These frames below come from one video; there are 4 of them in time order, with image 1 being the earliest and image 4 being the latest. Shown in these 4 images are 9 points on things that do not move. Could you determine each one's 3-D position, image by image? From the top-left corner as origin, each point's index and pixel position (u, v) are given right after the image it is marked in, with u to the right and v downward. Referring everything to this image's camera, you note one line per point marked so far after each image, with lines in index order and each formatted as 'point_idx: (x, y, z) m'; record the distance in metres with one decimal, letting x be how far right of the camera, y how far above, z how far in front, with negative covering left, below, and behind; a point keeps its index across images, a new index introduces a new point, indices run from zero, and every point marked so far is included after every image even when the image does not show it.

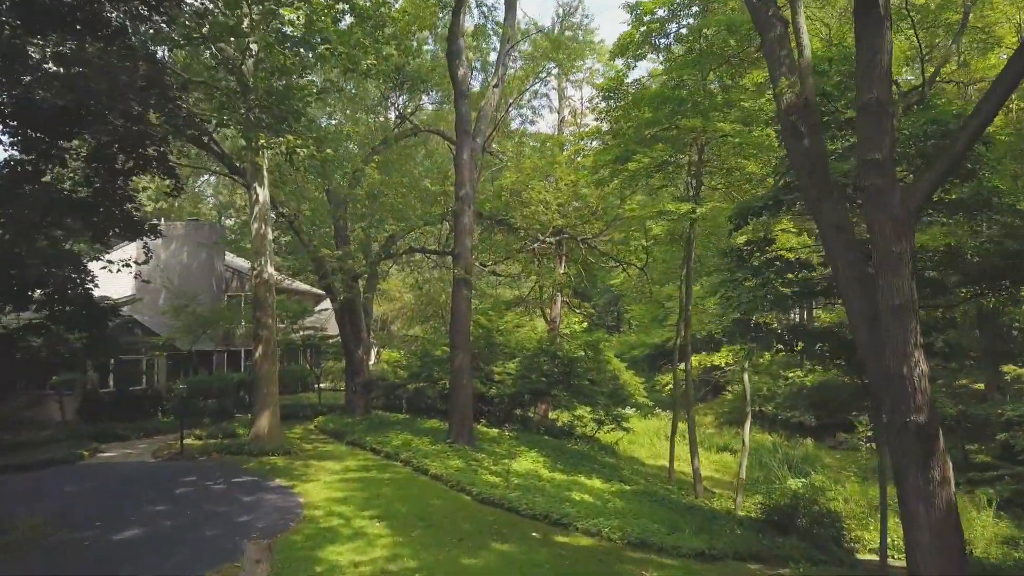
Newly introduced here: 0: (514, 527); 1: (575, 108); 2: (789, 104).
0: (0.0, -3.0, +7.5) m
1: (+1.9, +5.5, +18.4) m
2: (+2.8, +1.8, +6.0) m
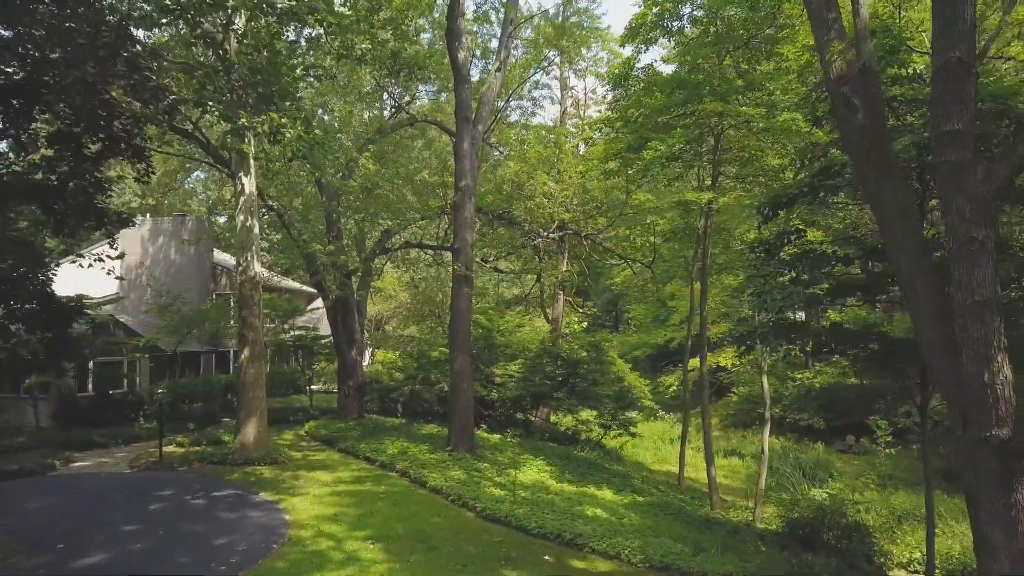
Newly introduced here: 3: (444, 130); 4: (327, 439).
0: (+0.1, -2.9, +6.8) m
1: (+1.9, +5.6, +17.6) m
2: (+2.9, +1.9, +5.3) m
3: (-1.5, +3.6, +13.7) m
4: (-3.9, -3.2, +12.6) m
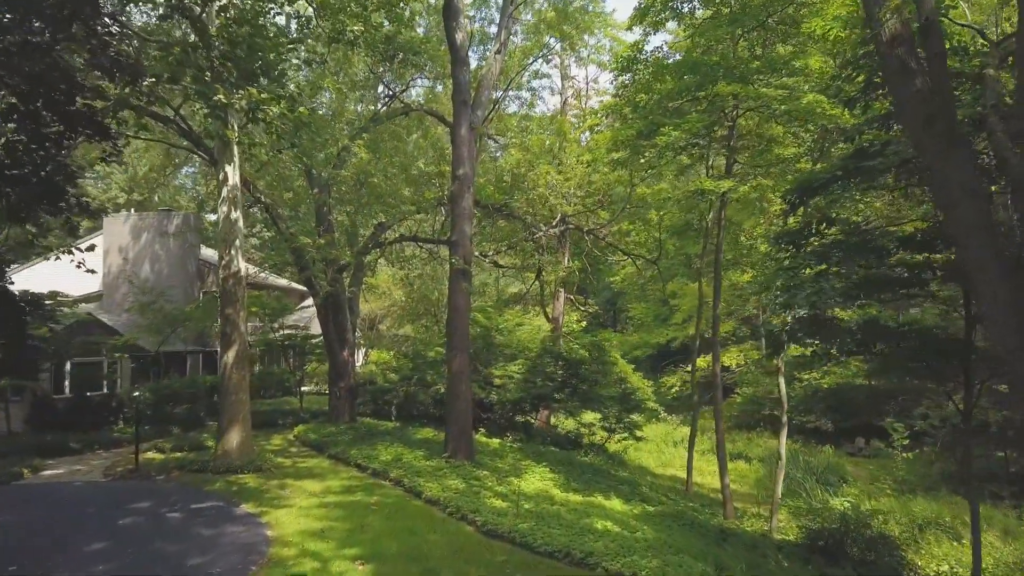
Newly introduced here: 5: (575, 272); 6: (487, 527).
0: (+0.2, -2.9, +6.1) m
1: (+1.9, +5.6, +17.0) m
2: (+2.9, +2.0, +4.6) m
3: (-1.5, +3.7, +13.0) m
4: (-3.9, -3.1, +11.9) m
5: (+1.6, +0.4, +15.0) m
6: (-0.3, -2.9, +7.2) m
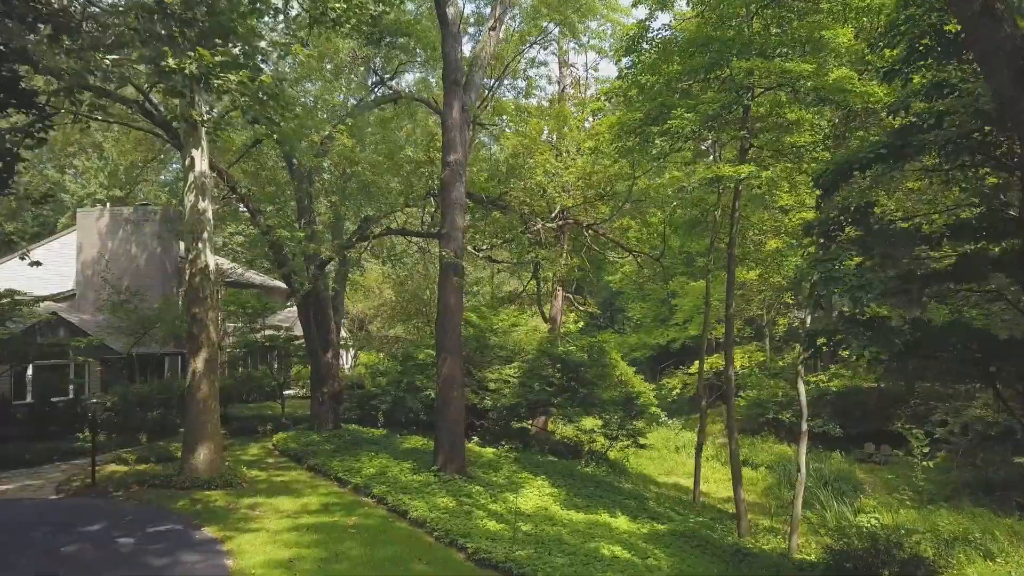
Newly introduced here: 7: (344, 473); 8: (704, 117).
0: (+0.2, -2.8, +5.2) m
1: (+1.8, +5.7, +16.2) m
2: (+2.9, +2.0, +3.8) m
3: (-1.6, +3.7, +12.2) m
4: (-3.9, -3.0, +11.0) m
5: (+1.5, +0.4, +14.1) m
6: (-0.3, -2.8, +6.4) m
7: (-2.7, -2.9, +9.6) m
8: (+3.0, +2.7, +9.4) m
